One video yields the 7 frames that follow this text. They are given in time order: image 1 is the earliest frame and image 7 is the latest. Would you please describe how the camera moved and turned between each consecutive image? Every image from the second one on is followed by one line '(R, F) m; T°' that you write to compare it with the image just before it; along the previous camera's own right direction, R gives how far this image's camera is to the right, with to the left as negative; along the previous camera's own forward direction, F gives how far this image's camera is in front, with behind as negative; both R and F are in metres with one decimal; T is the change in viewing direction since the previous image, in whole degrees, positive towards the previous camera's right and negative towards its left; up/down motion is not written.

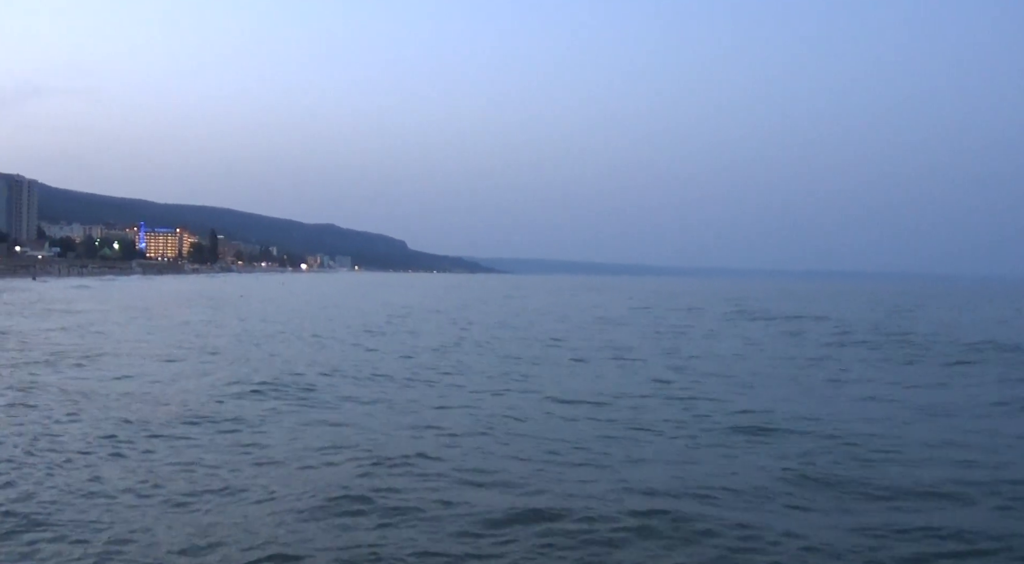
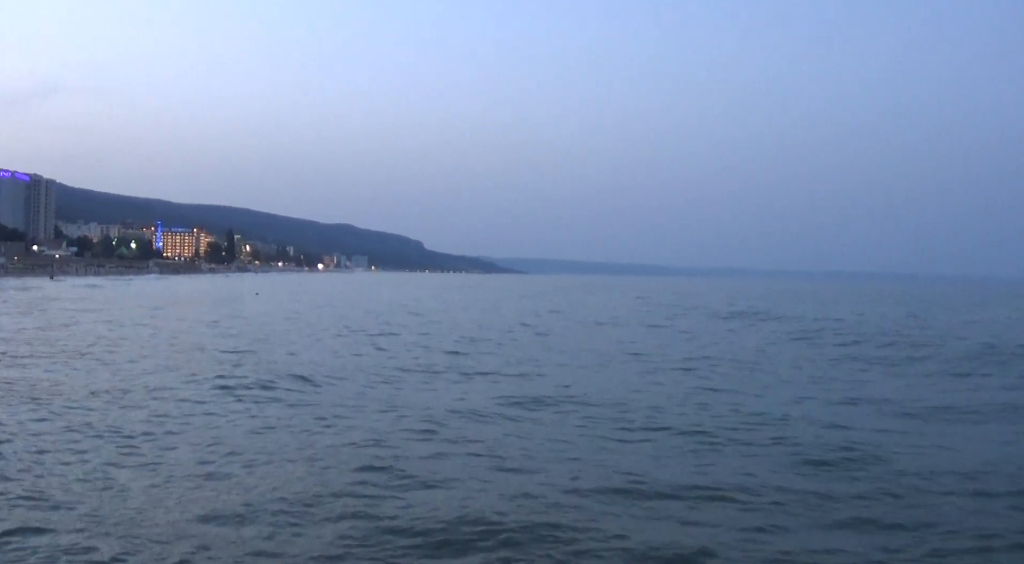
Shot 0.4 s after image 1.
(-2.9, -1.0) m; +6°
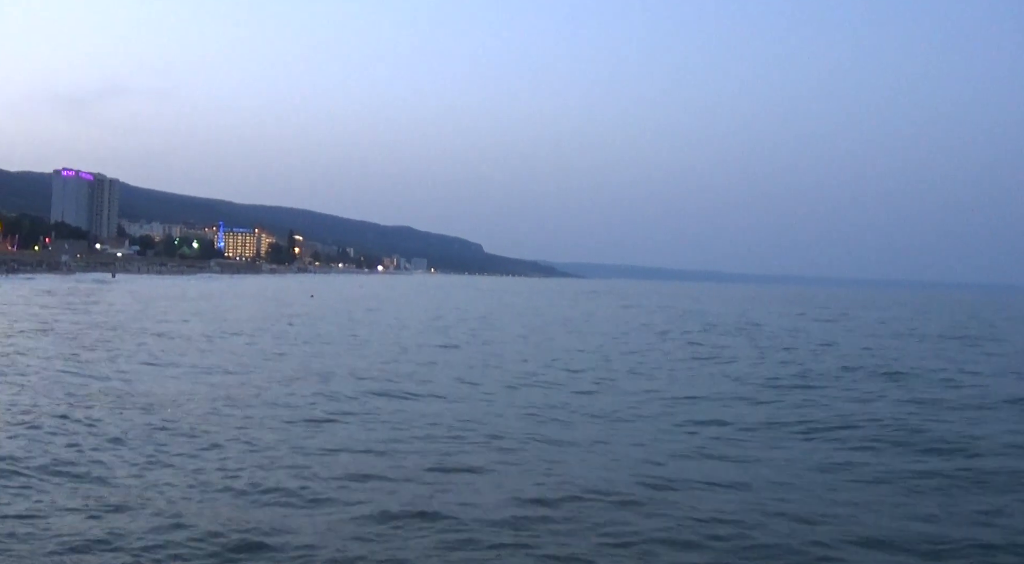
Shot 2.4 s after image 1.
(+0.1, +0.3) m; -3°
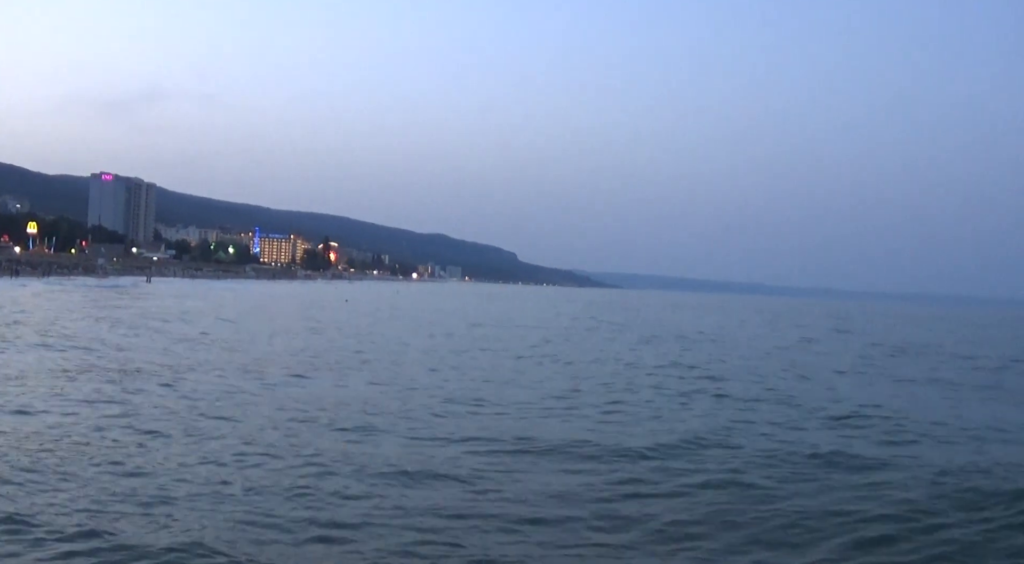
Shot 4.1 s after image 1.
(+0.1, +0.2) m; -2°
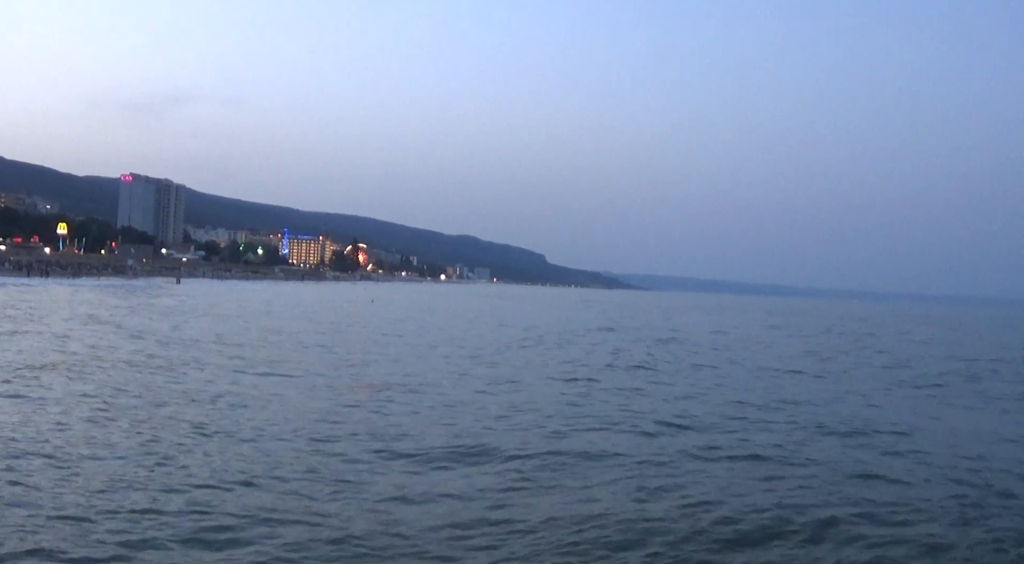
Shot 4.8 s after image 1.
(+0.1, +0.1) m; -1°
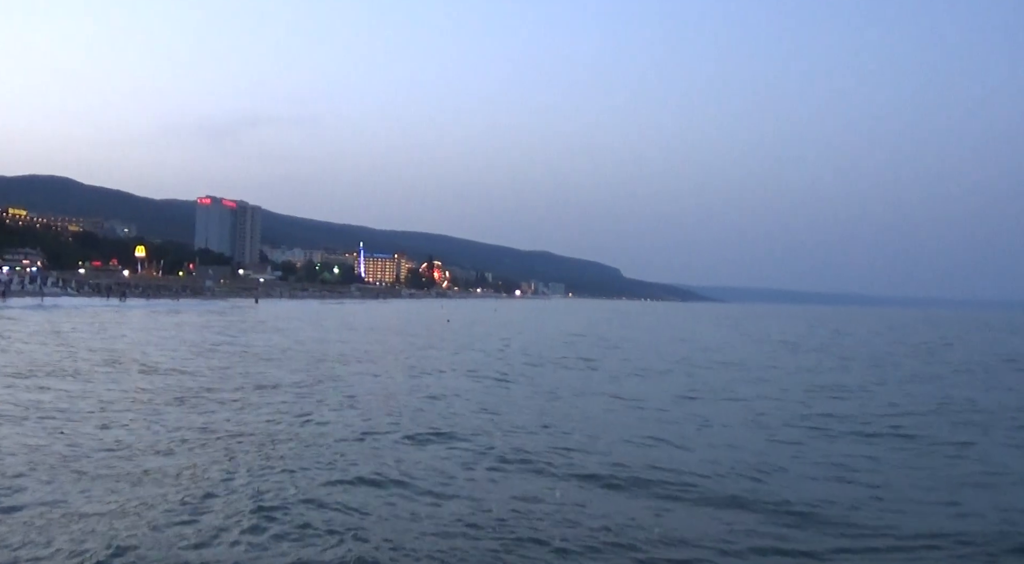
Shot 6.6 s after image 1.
(0.0, +0.5) m; -4°
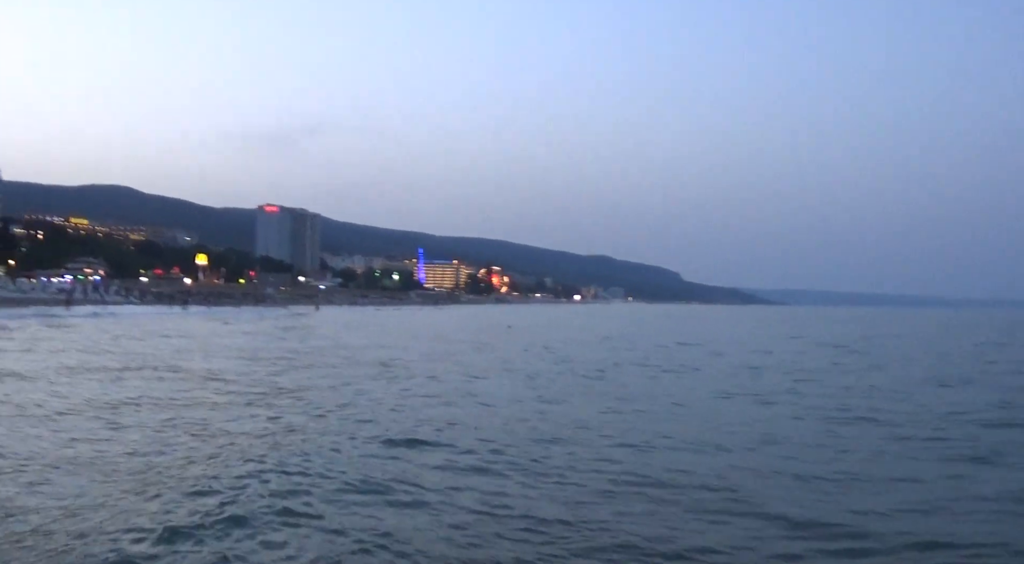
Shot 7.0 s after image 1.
(+0.1, +0.2) m; -3°
